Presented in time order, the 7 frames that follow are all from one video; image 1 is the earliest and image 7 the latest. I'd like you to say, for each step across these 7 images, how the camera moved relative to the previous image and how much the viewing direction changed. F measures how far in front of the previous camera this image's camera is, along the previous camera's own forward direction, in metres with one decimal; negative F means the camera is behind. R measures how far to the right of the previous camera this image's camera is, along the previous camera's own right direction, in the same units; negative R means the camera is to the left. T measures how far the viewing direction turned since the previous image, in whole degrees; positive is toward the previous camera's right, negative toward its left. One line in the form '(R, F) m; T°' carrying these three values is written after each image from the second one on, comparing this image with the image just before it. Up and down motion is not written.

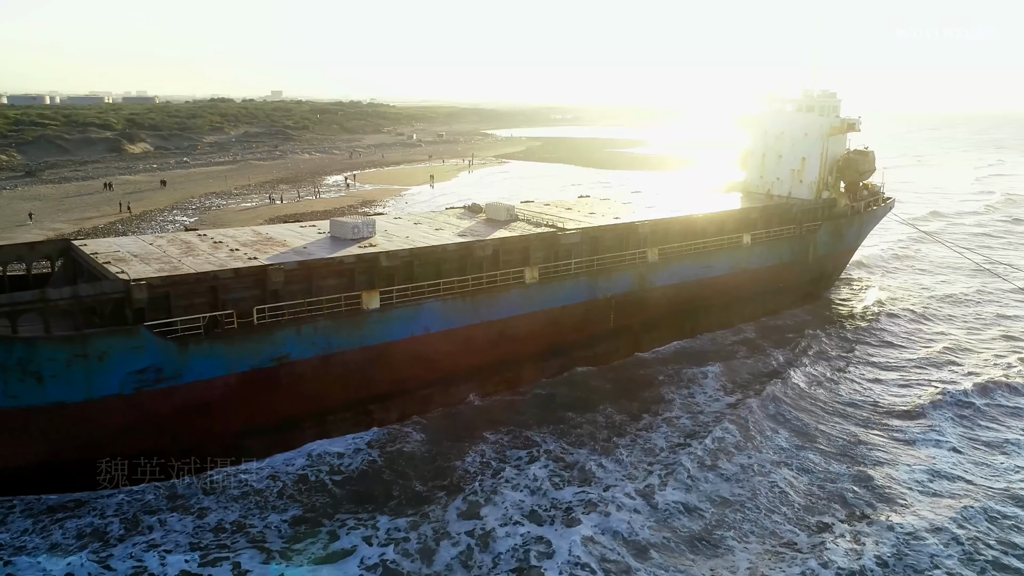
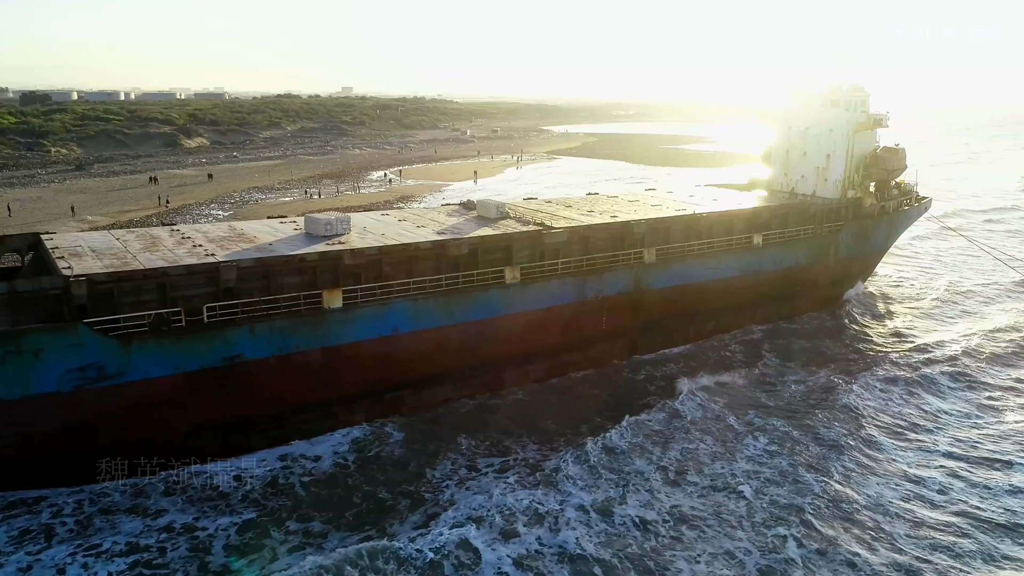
(+1.4, +0.6) m; -4°
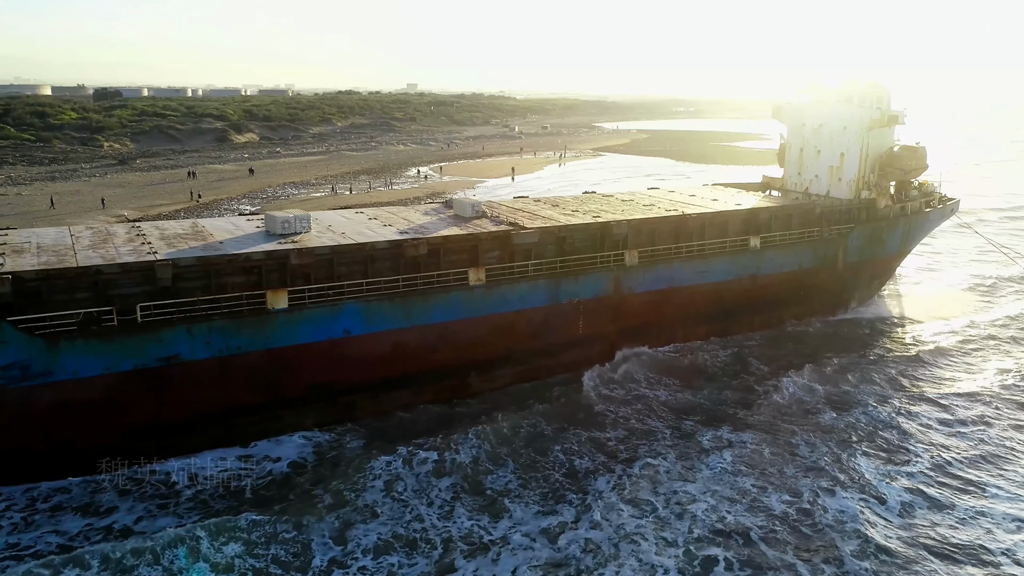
(+1.5, +0.6) m; -4°
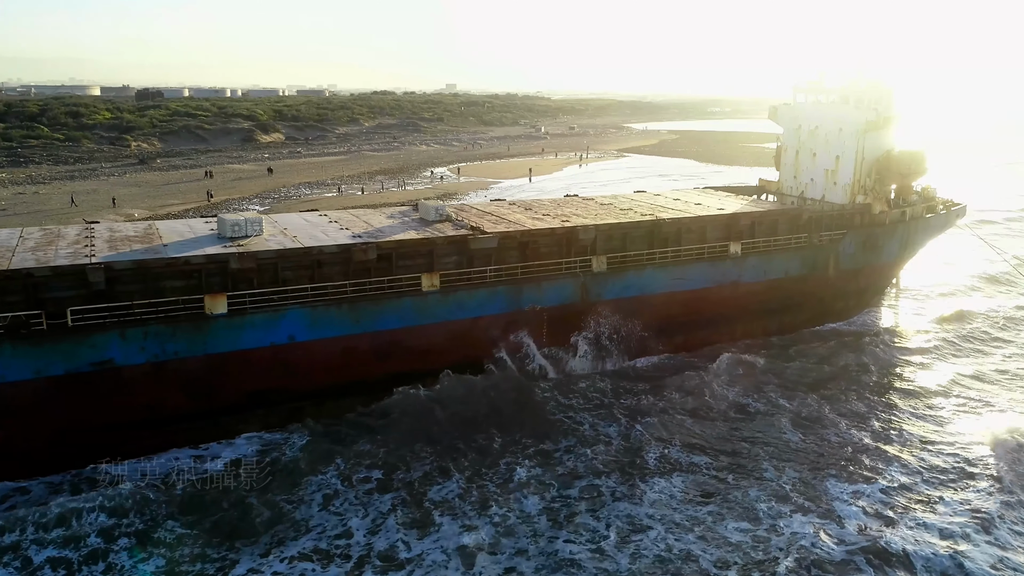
(+1.2, +0.4) m; -3°
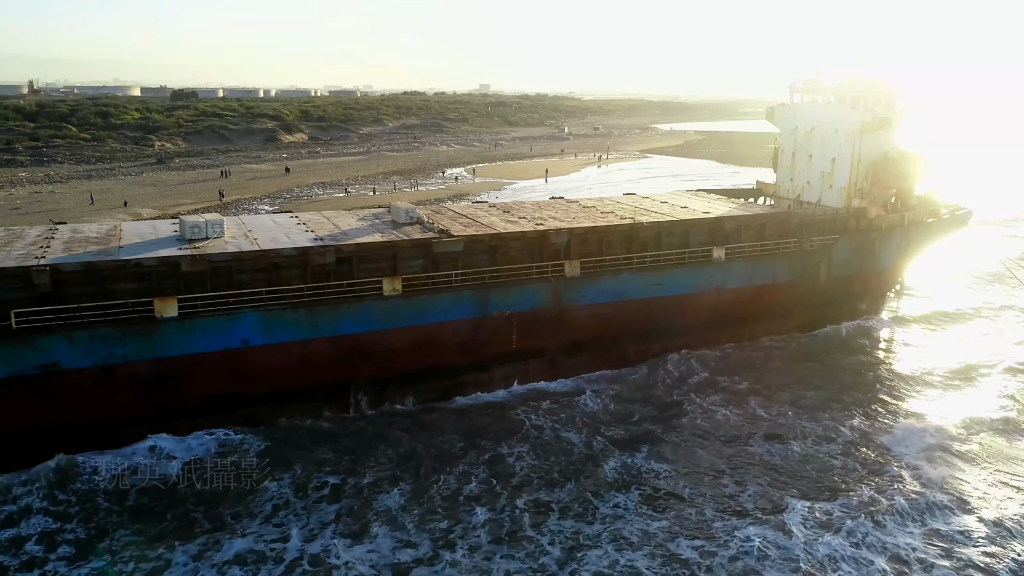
(+1.0, +0.4) m; -2°
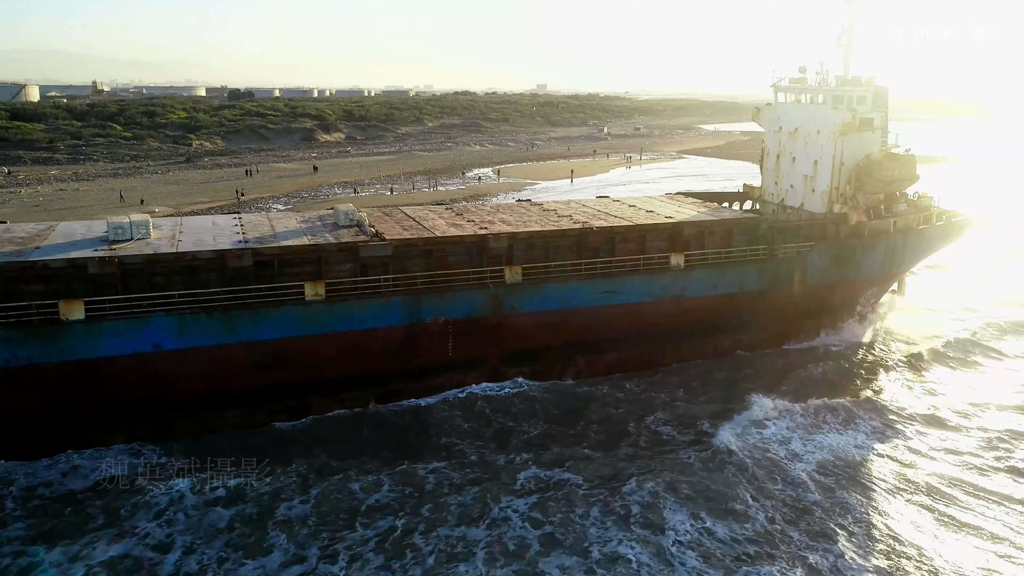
(+1.8, +0.6) m; -4°
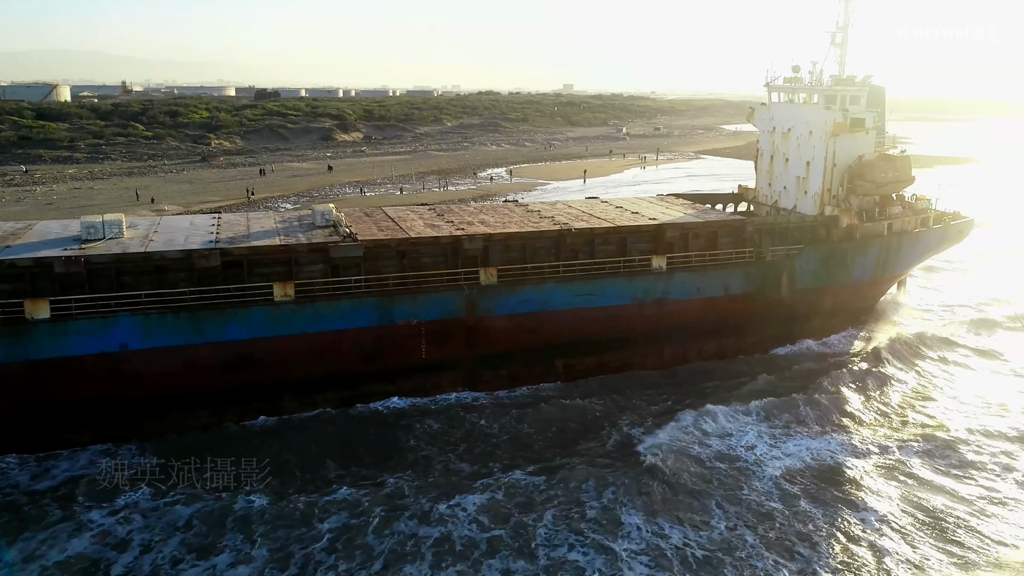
(+0.8, +0.2) m; -2°
